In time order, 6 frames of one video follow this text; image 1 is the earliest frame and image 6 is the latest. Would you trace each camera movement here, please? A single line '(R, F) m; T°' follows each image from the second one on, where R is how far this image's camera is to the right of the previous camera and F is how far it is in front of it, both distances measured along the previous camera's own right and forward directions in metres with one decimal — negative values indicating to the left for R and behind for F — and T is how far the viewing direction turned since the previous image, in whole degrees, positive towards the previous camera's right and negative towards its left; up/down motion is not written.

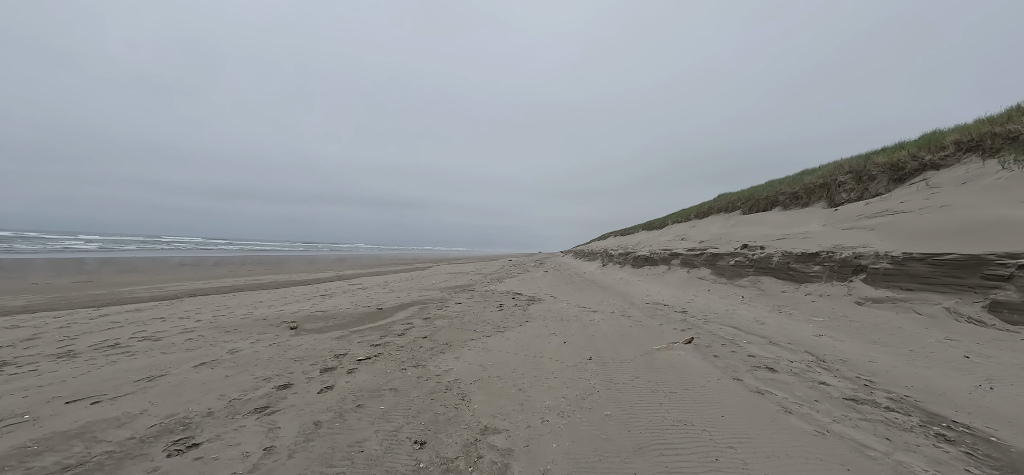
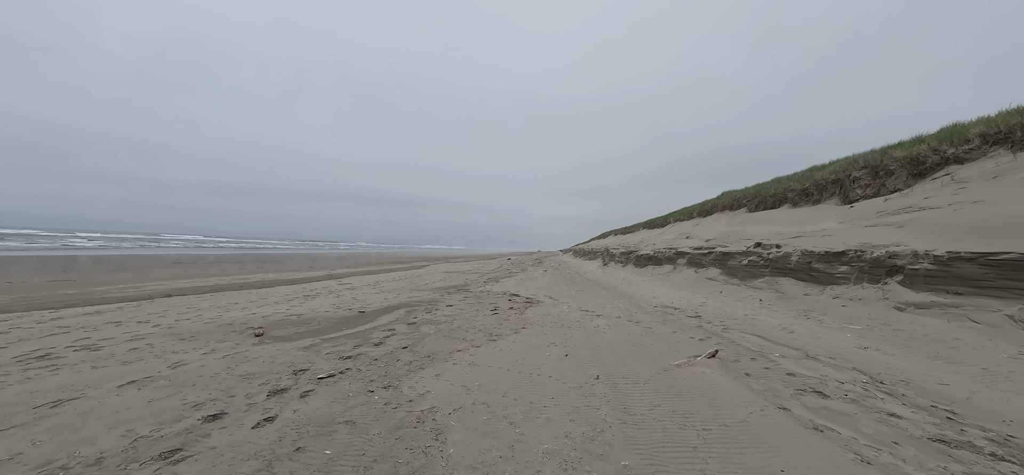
(+0.1, +0.6) m; 0°
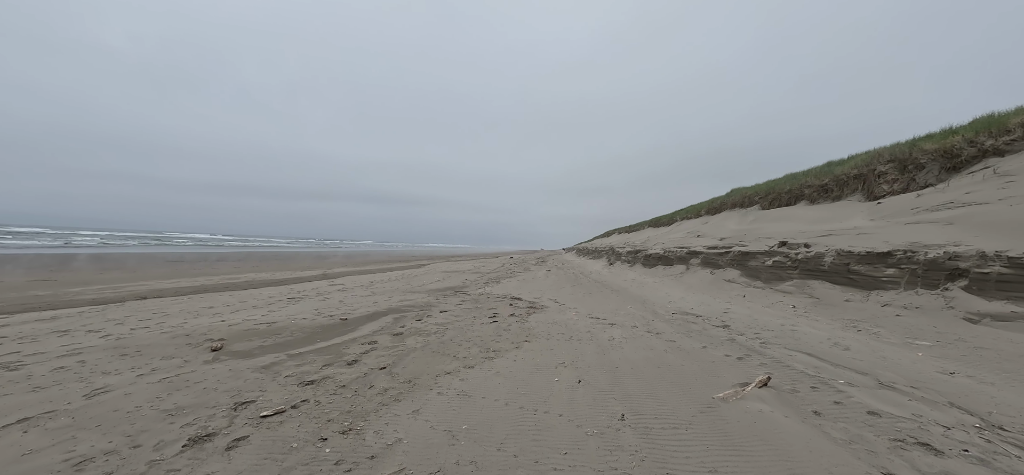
(0.0, +0.6) m; 0°
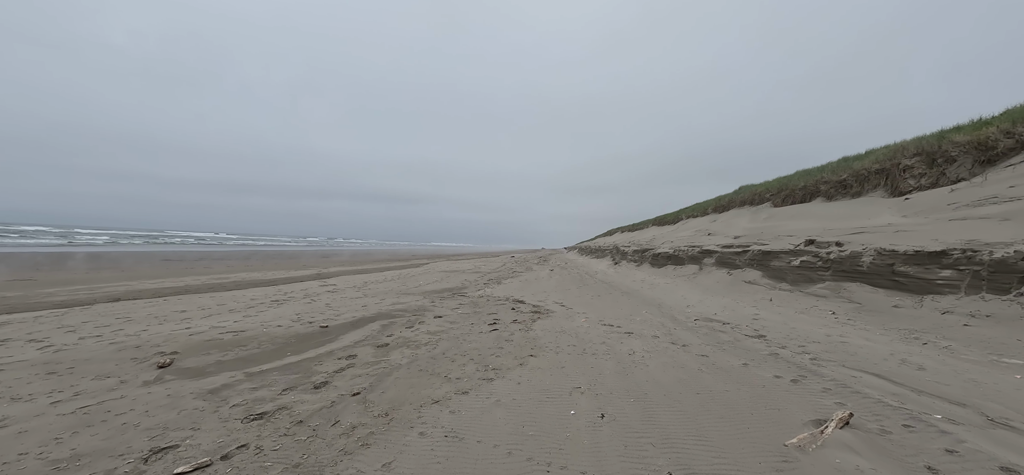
(0.0, +0.6) m; 0°
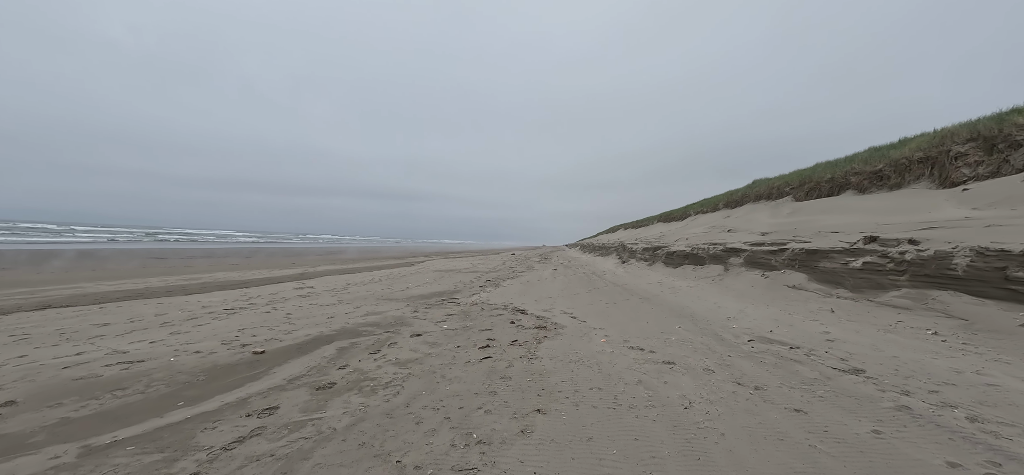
(0.0, +1.1) m; 0°
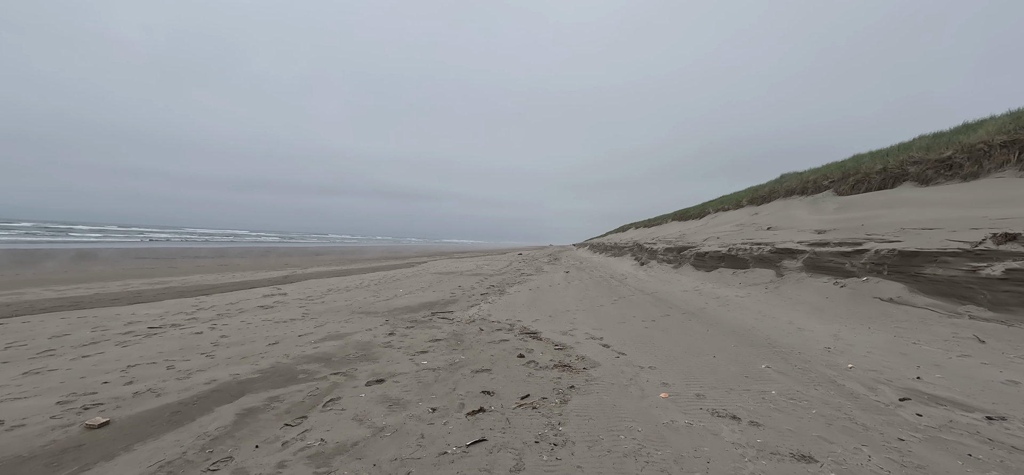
(0.0, +1.3) m; -1°
